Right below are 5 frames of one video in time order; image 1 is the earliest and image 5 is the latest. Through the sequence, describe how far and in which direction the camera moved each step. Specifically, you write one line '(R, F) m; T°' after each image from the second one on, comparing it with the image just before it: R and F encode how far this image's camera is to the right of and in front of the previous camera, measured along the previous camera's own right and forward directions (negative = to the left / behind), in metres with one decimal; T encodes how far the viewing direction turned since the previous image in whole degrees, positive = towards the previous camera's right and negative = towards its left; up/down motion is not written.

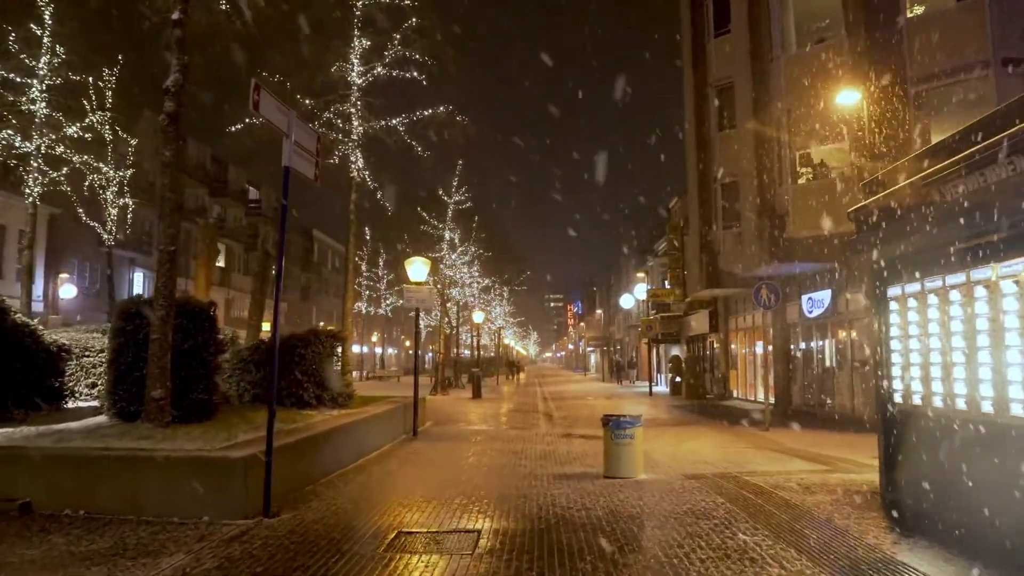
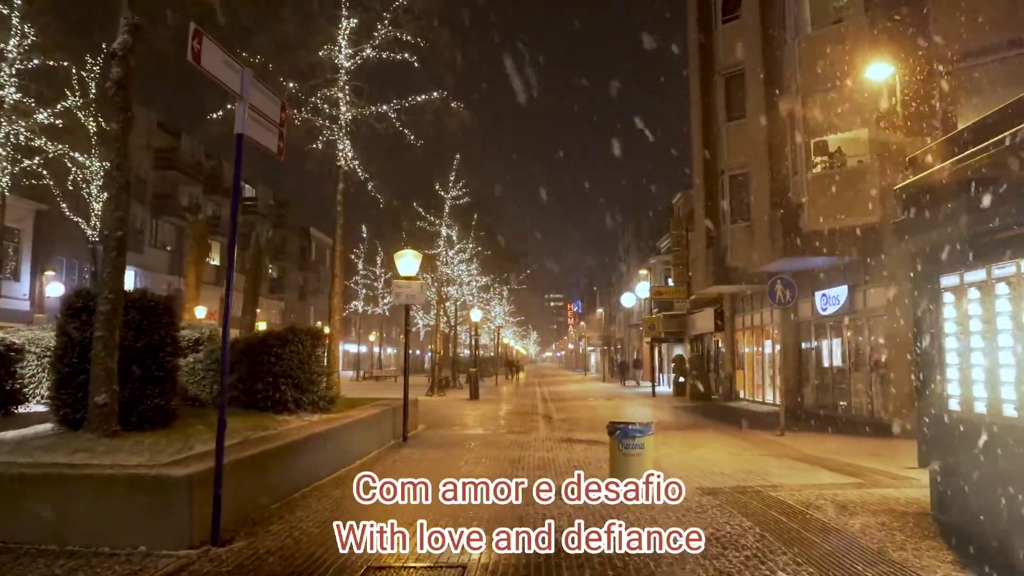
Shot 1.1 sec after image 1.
(+0.1, +1.1) m; 0°
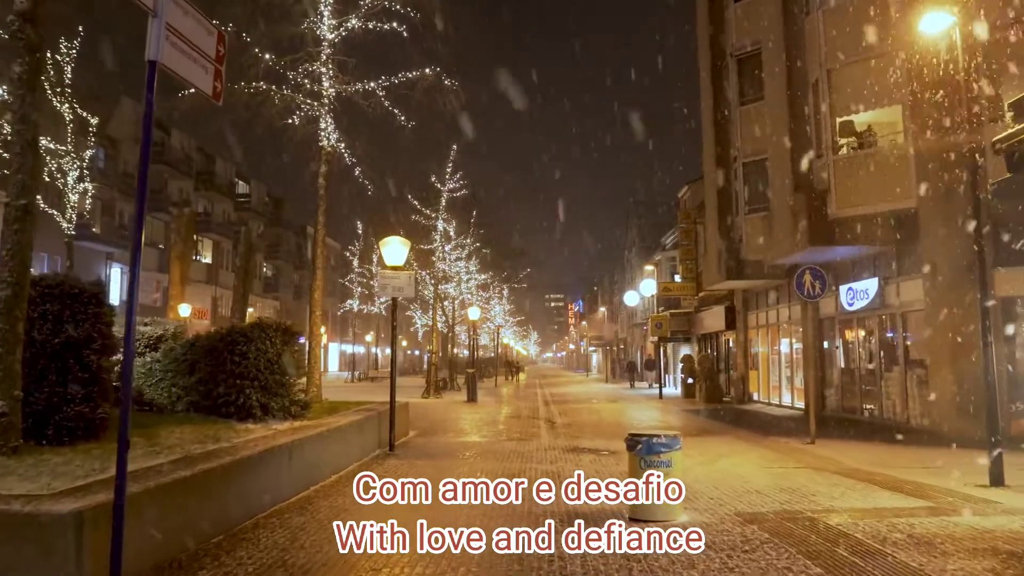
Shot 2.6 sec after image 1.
(0.0, +1.6) m; 0°
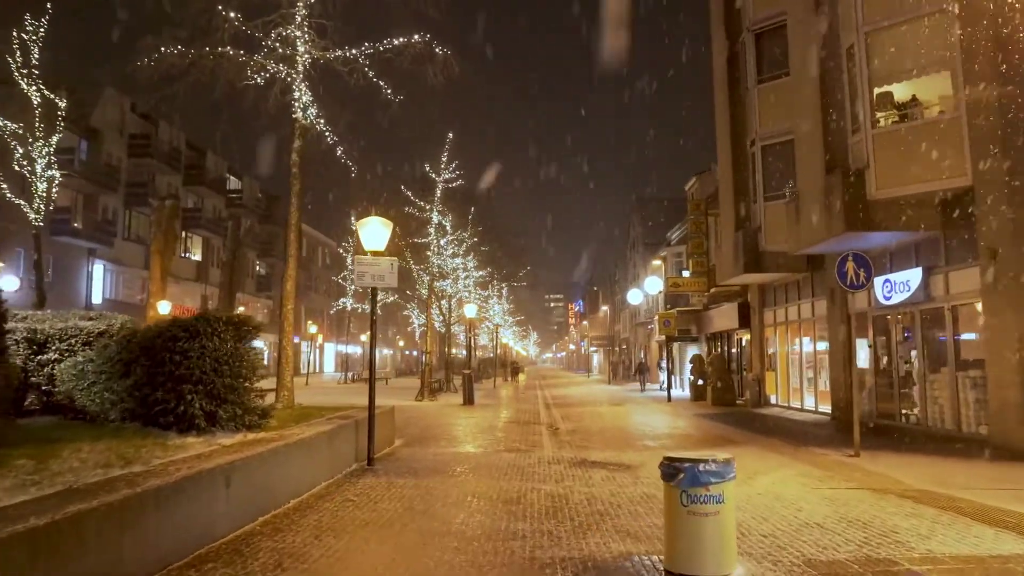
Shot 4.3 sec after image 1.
(0.0, +1.9) m; 0°
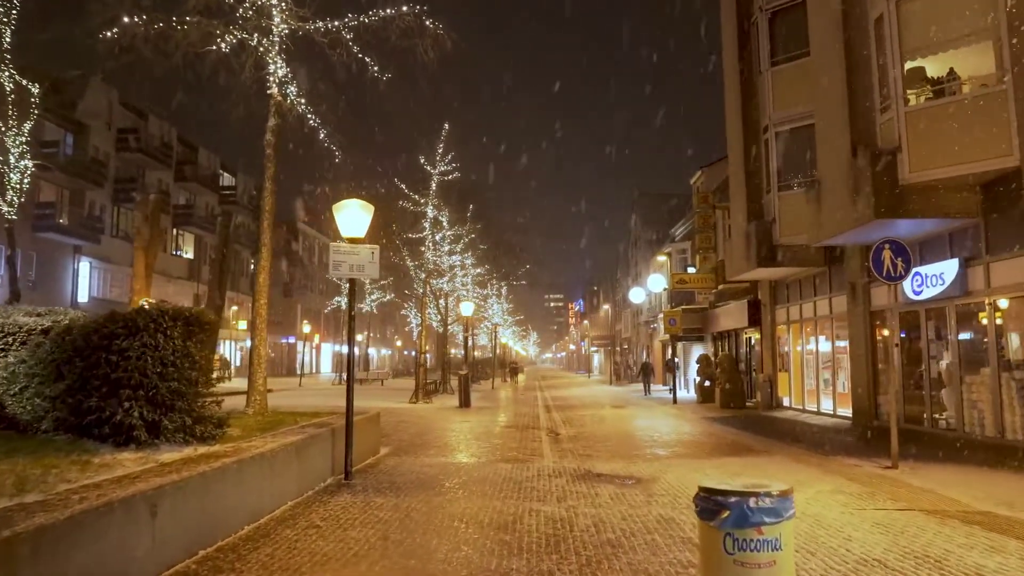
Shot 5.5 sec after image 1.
(+0.1, +1.4) m; 0°
